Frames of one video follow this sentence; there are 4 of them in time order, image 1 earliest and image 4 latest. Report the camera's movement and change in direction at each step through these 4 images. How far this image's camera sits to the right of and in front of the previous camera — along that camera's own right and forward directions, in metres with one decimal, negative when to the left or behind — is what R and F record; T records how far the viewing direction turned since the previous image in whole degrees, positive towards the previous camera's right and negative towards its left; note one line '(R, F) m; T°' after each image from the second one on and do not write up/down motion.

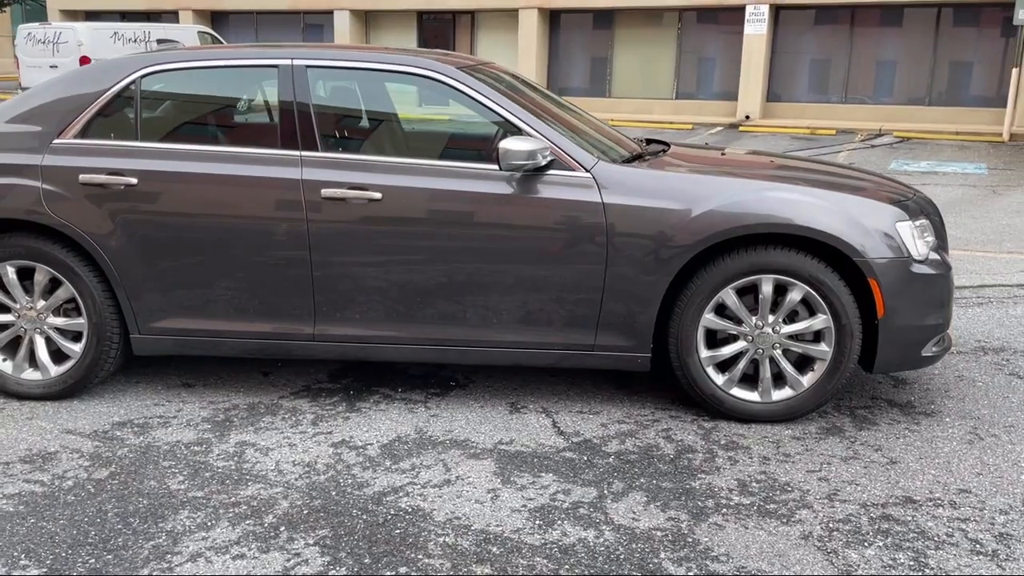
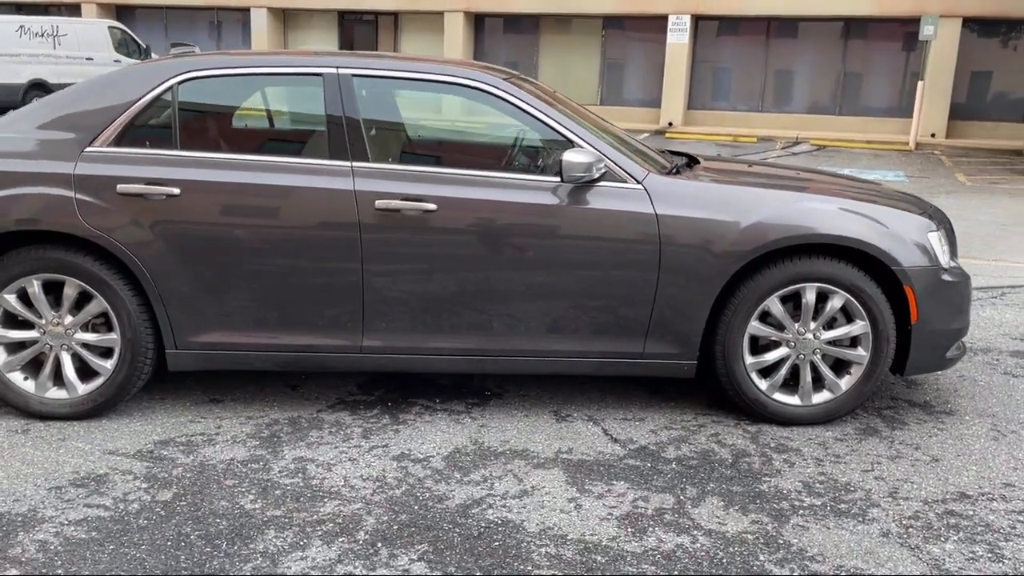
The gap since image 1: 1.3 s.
(-0.7, 0.0) m; +6°
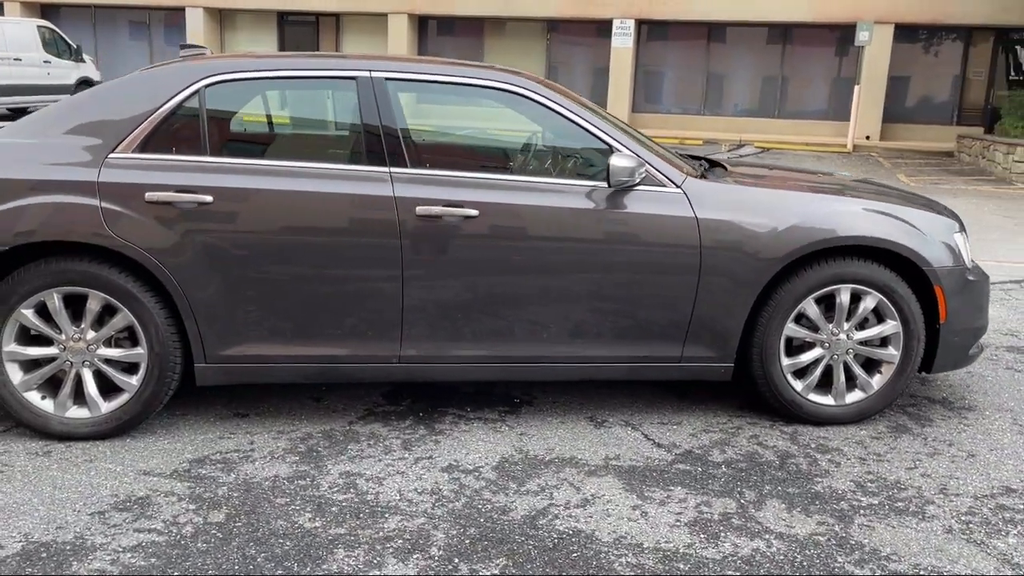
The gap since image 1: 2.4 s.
(-0.5, +0.1) m; +4°
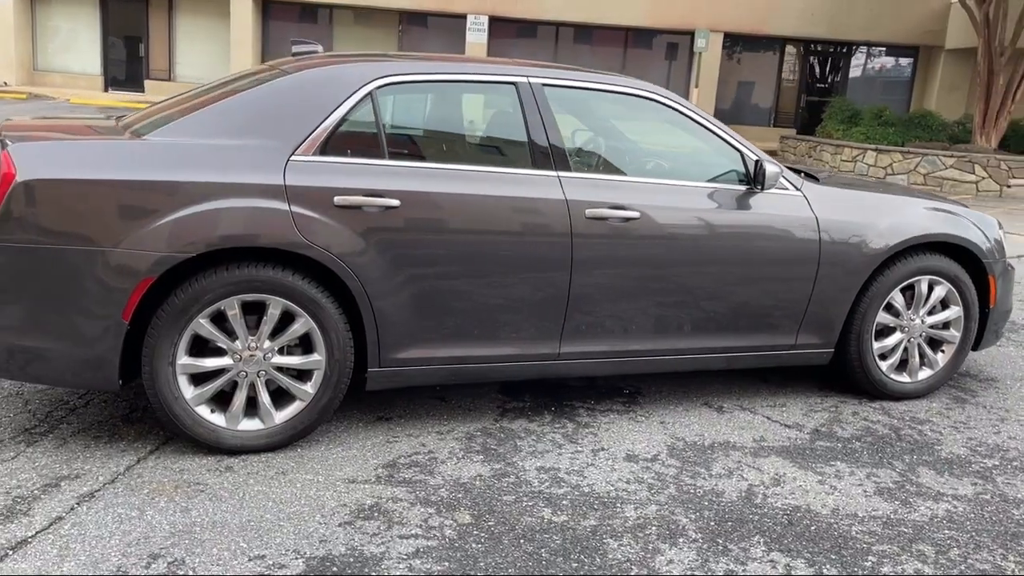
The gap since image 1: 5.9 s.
(-1.6, 0.0) m; +13°
